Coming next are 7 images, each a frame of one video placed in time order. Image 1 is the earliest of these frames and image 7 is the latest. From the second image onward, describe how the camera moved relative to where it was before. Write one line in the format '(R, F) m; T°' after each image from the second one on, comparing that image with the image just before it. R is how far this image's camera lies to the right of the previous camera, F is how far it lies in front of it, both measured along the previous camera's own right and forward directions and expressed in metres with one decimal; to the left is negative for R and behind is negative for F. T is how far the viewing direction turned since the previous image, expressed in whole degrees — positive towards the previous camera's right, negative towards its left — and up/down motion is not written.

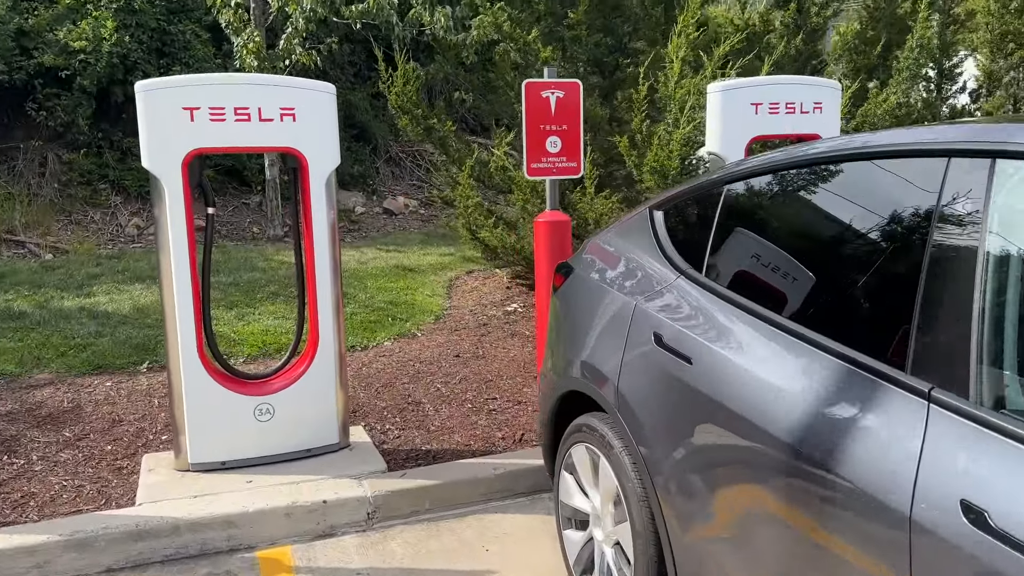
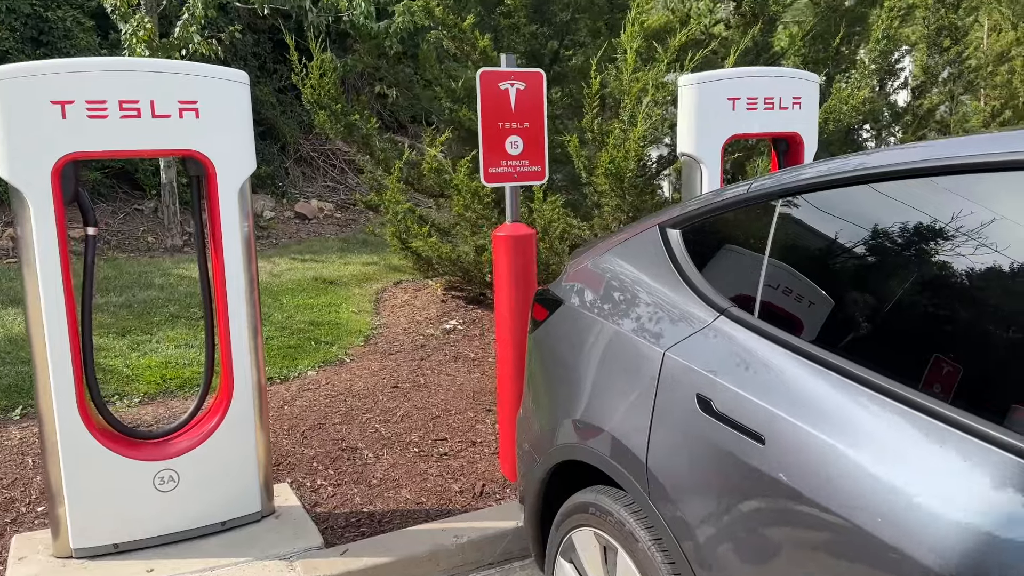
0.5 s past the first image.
(-0.2, +0.8) m; +6°
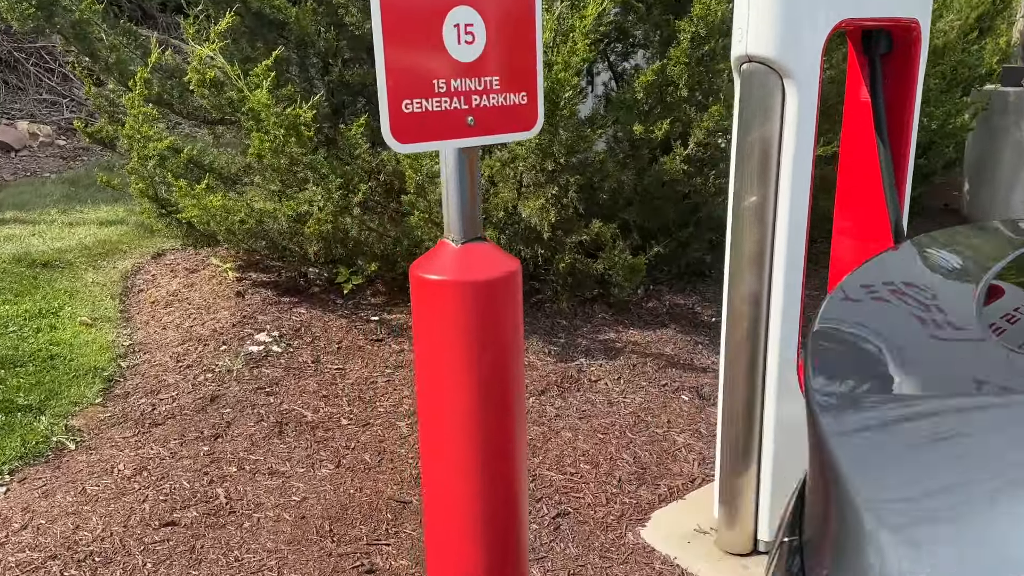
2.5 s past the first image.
(-0.3, +2.8) m; +15°
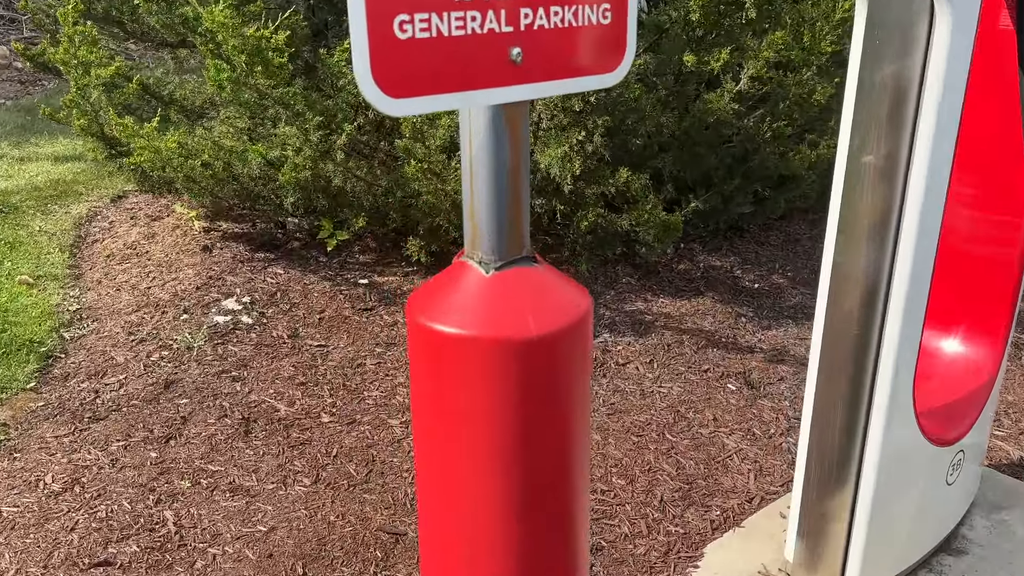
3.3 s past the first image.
(-0.1, +0.7) m; 0°
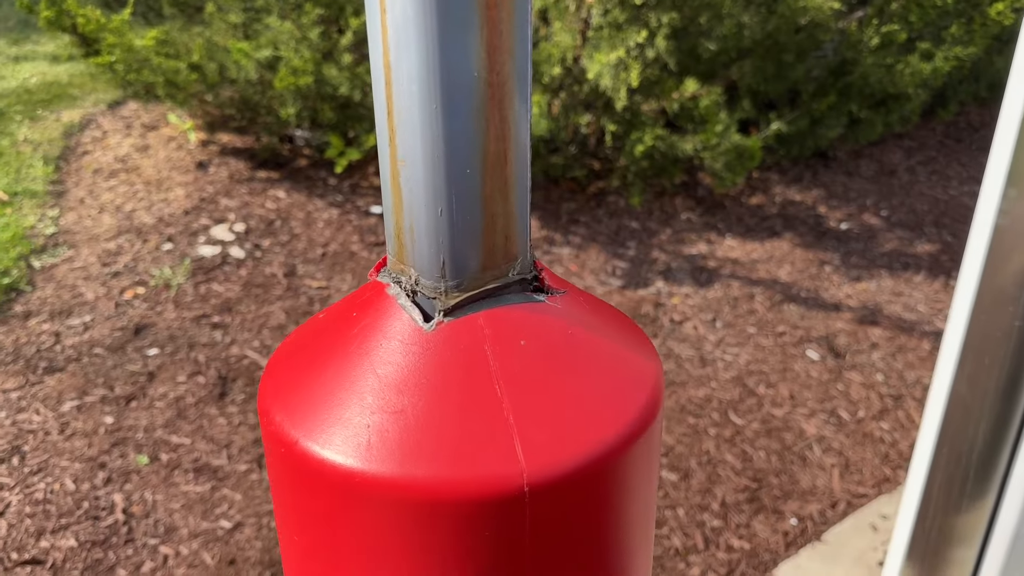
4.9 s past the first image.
(0.0, +0.6) m; -3°
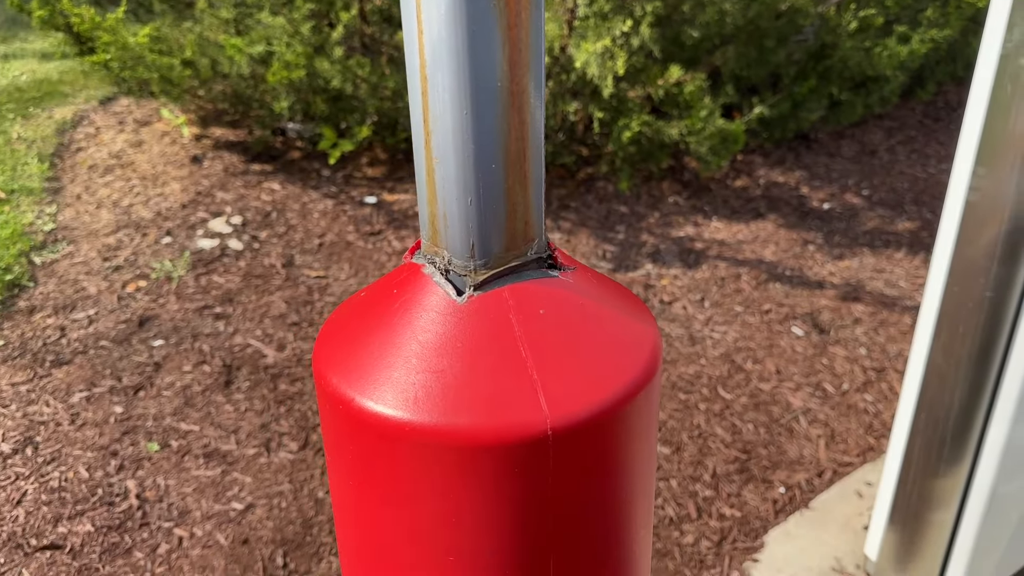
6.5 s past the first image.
(0.0, -0.1) m; +1°
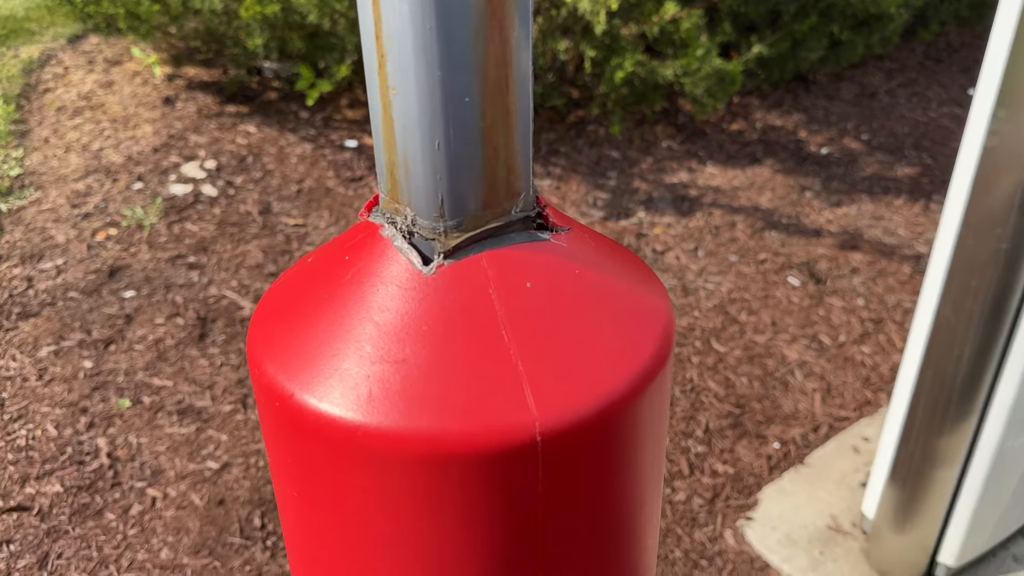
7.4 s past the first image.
(0.0, +0.1) m; +1°
